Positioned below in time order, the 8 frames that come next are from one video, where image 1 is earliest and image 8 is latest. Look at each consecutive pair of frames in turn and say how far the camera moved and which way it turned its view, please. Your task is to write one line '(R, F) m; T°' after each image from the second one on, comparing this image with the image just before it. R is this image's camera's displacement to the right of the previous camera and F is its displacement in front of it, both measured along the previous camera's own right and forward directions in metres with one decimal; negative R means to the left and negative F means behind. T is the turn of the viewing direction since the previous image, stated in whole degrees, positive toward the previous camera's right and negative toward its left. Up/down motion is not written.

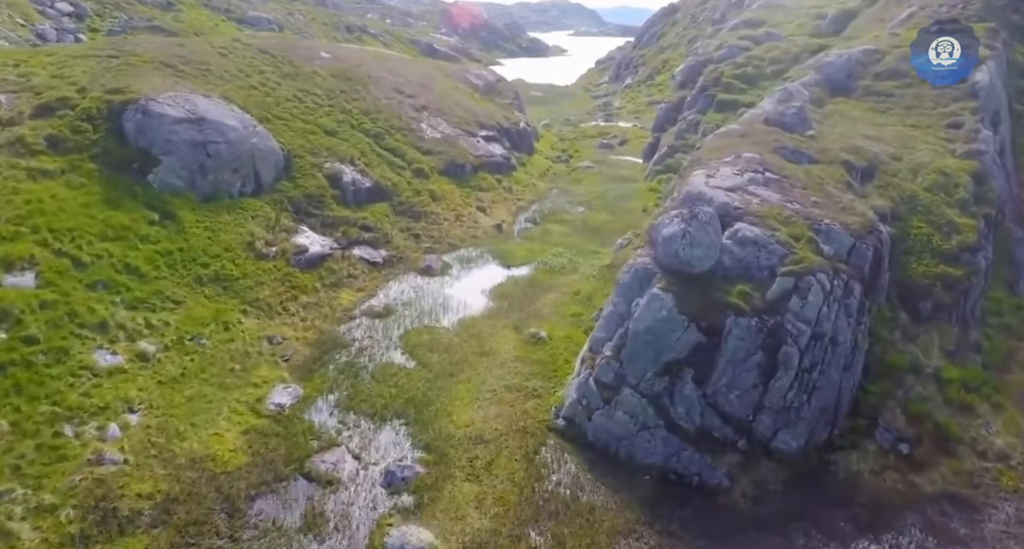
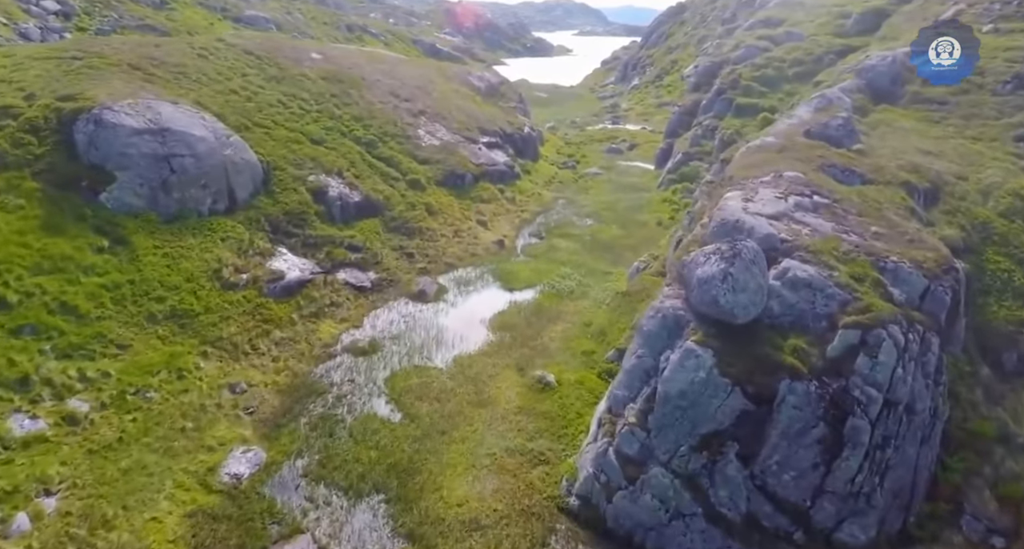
(0.0, +6.0) m; 0°
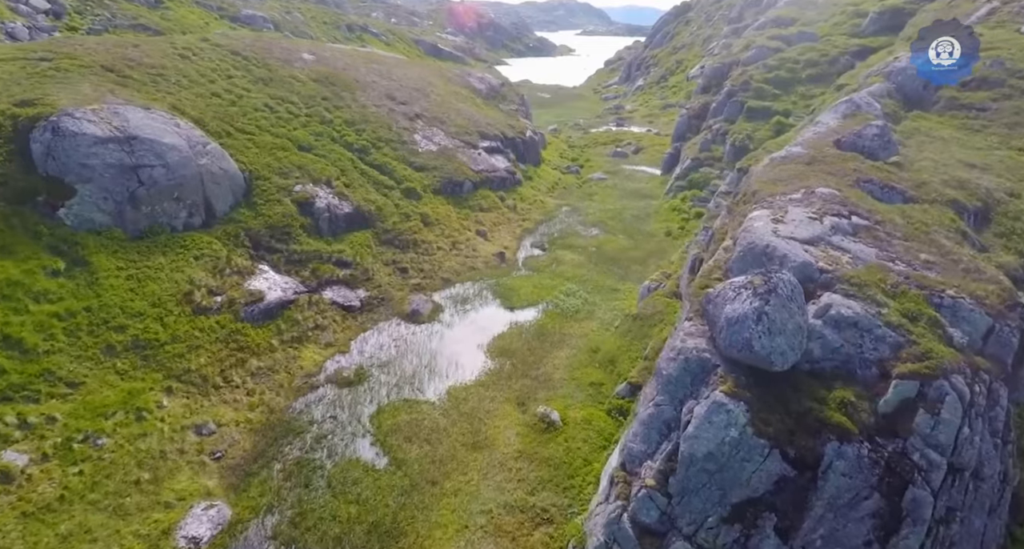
(+0.1, +3.9) m; 0°
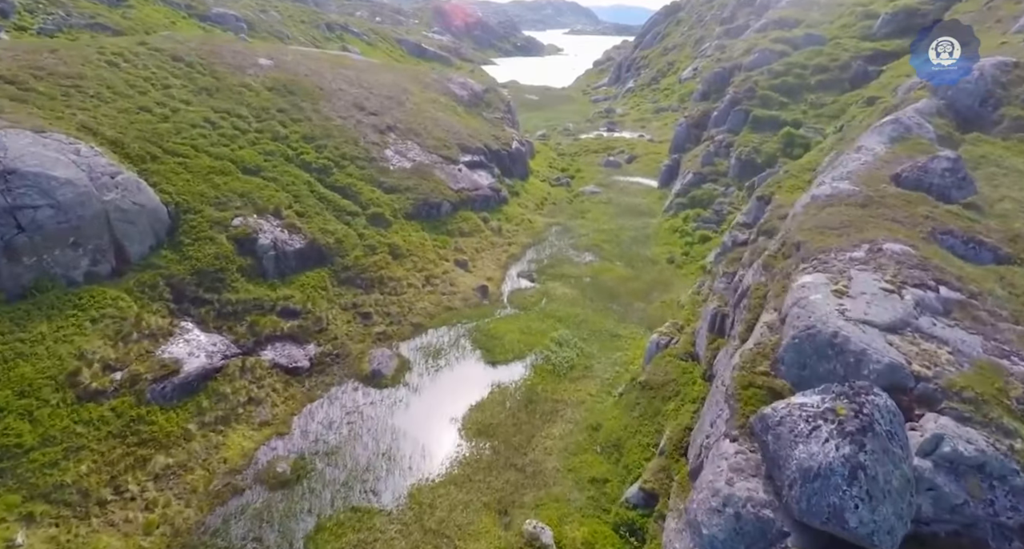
(+0.6, +8.2) m; +1°
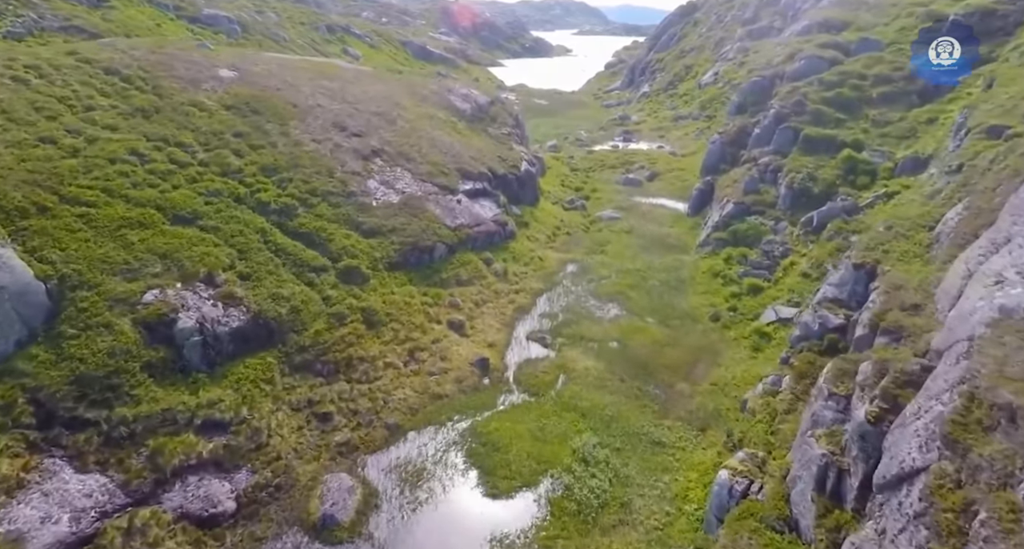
(-0.1, +11.8) m; -1°
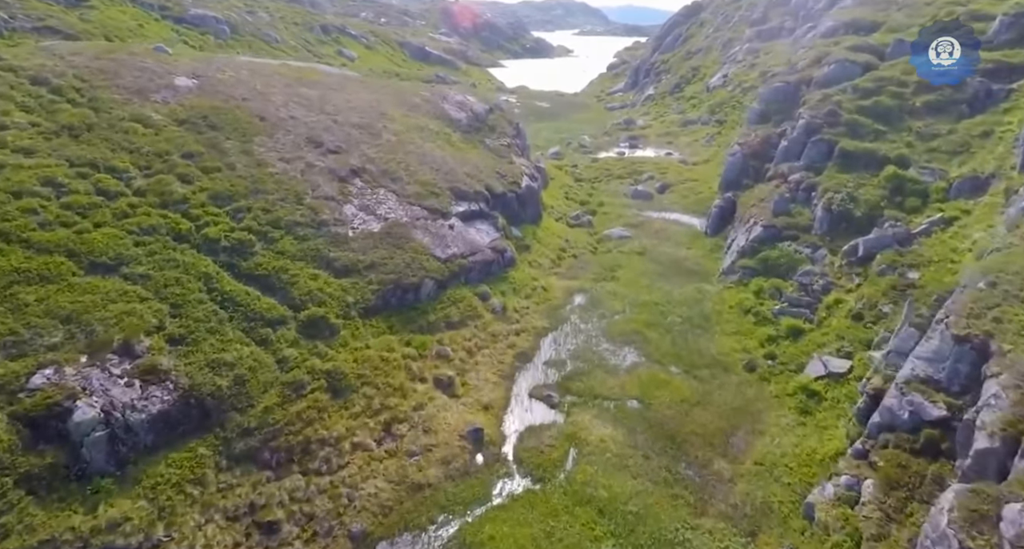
(+0.1, +7.7) m; 0°
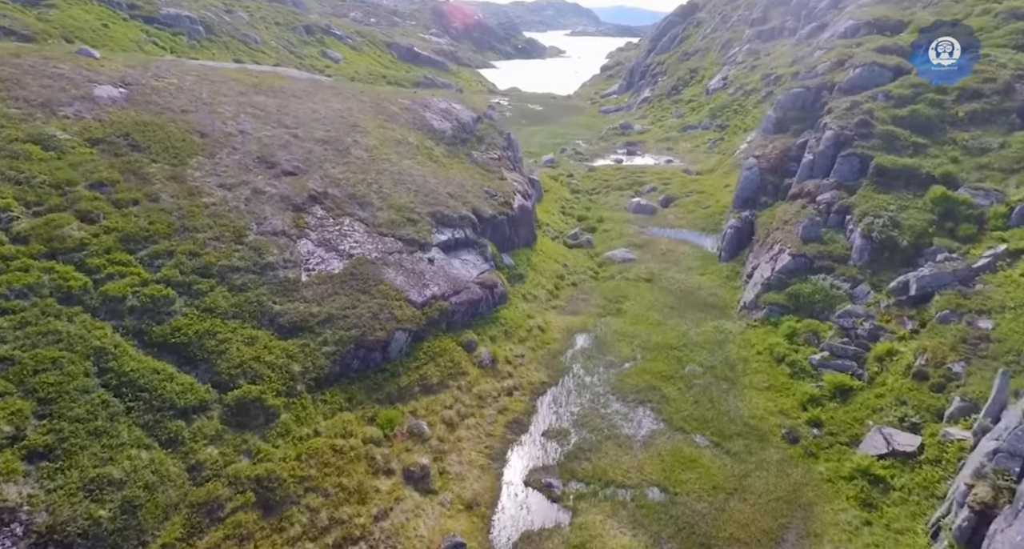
(+0.2, +8.2) m; +1°
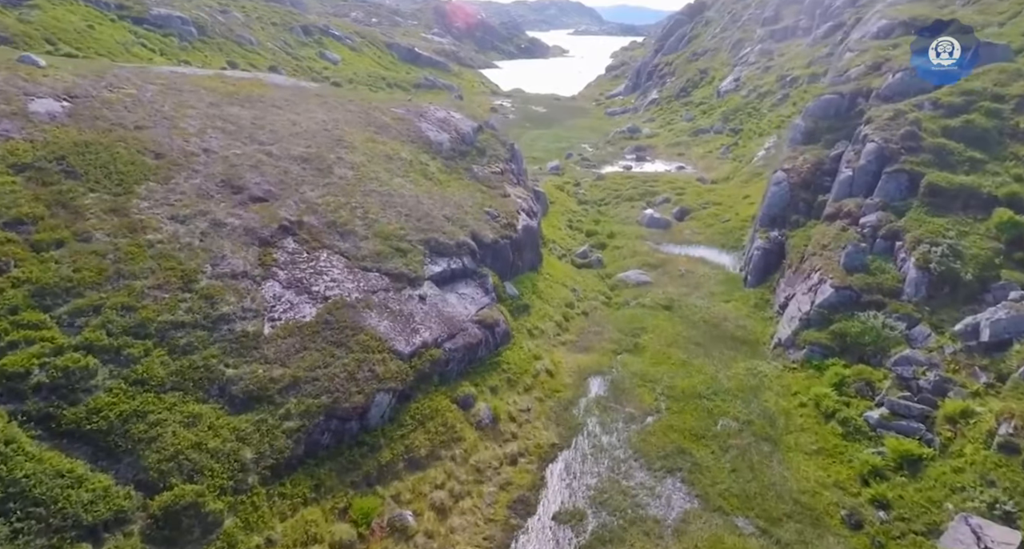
(0.0, +6.2) m; 0°
